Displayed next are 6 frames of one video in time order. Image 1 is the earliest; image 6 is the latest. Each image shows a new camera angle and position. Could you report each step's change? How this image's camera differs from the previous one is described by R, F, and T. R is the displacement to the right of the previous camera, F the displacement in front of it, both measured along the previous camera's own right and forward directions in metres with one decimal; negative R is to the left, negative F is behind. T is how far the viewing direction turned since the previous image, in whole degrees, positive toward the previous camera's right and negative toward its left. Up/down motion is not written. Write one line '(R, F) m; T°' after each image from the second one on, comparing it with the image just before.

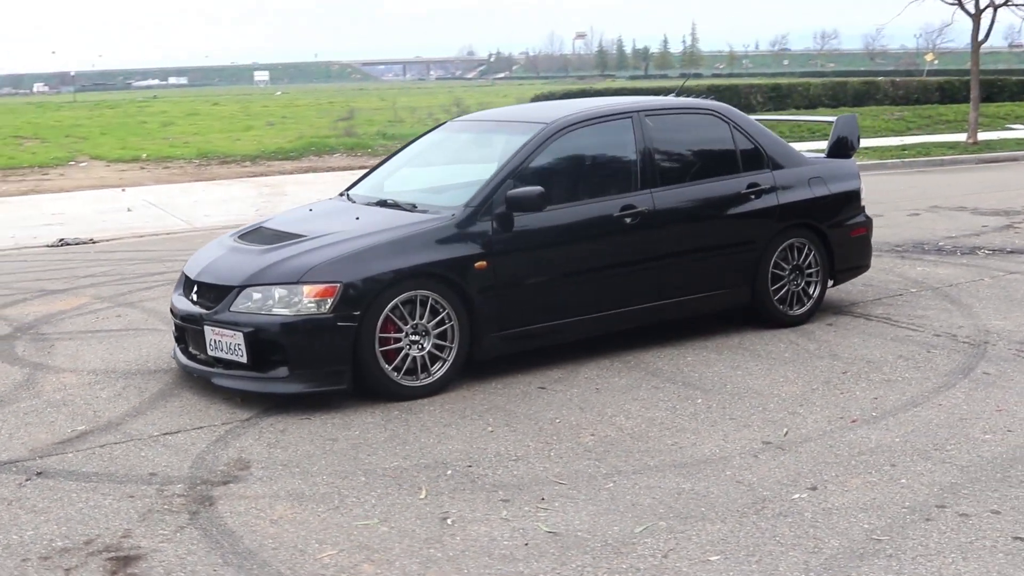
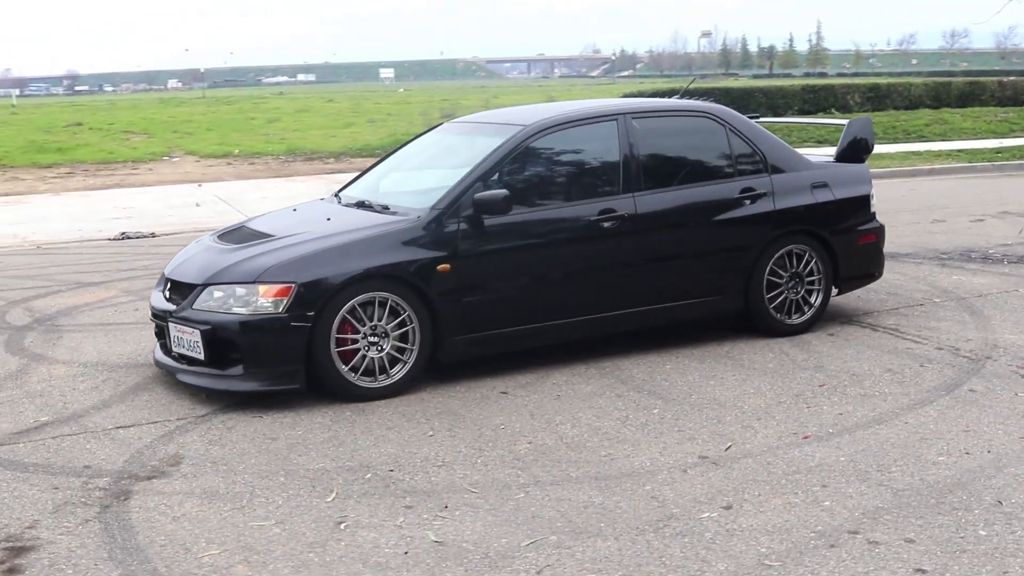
(+0.8, +0.1) m; -6°
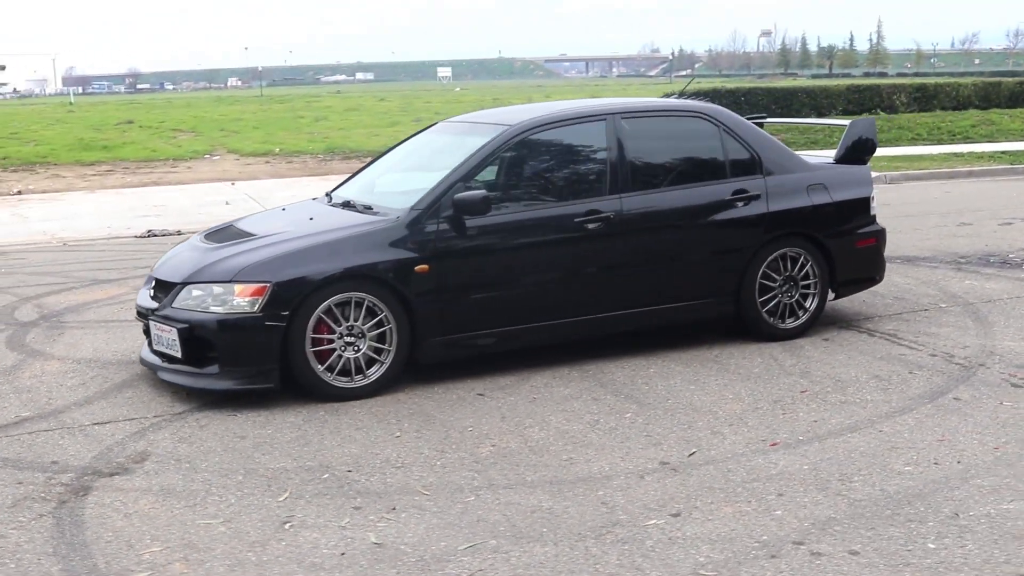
(+0.4, 0.0) m; -3°
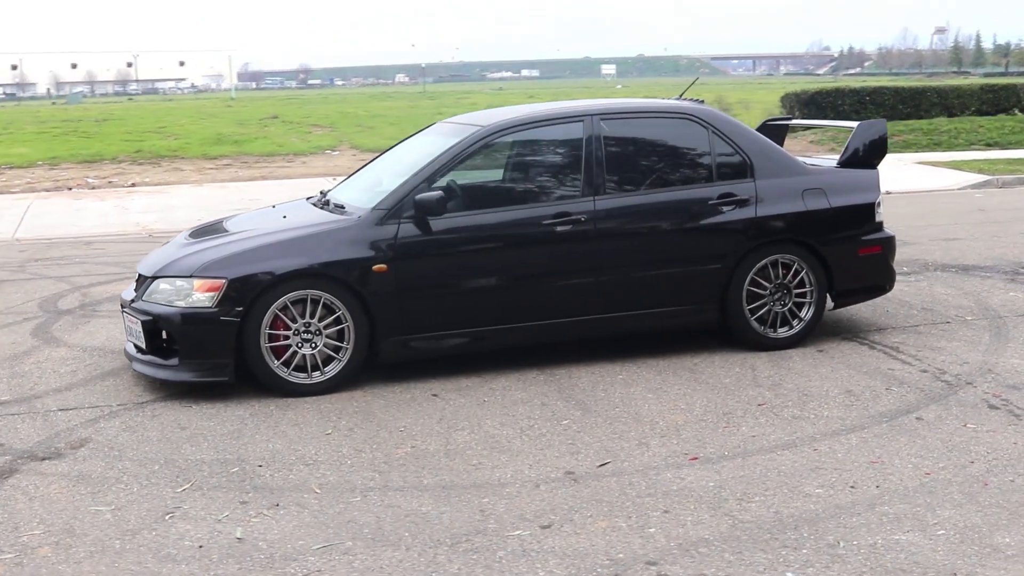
(+1.0, +0.1) m; -8°
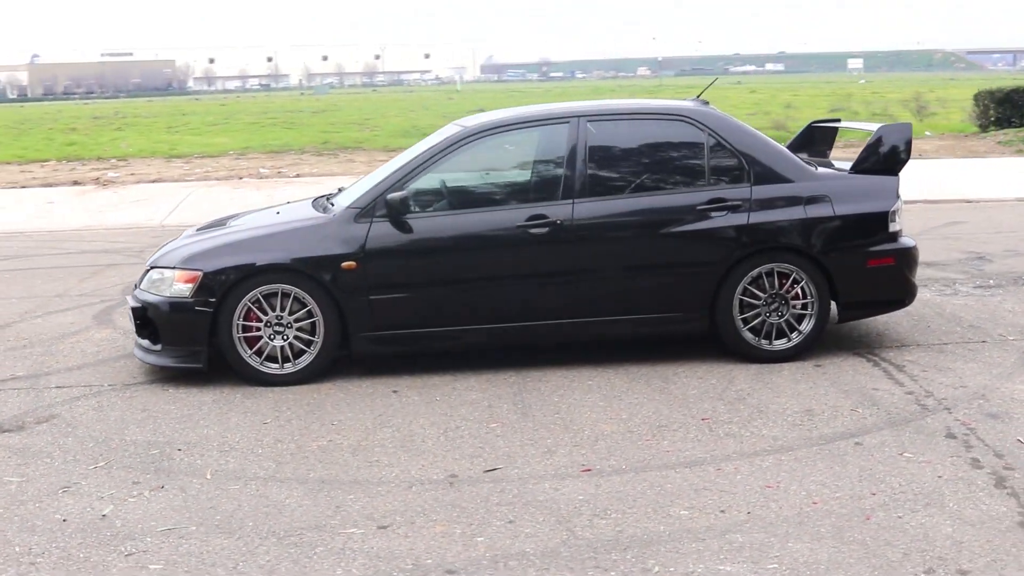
(+1.4, +0.2) m; -12°
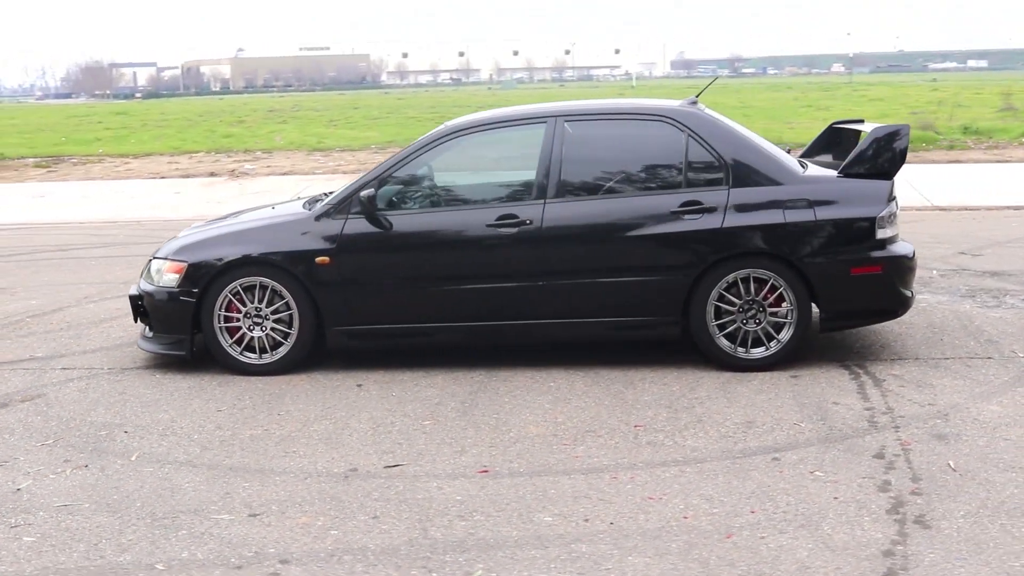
(+1.2, +0.1) m; -10°
